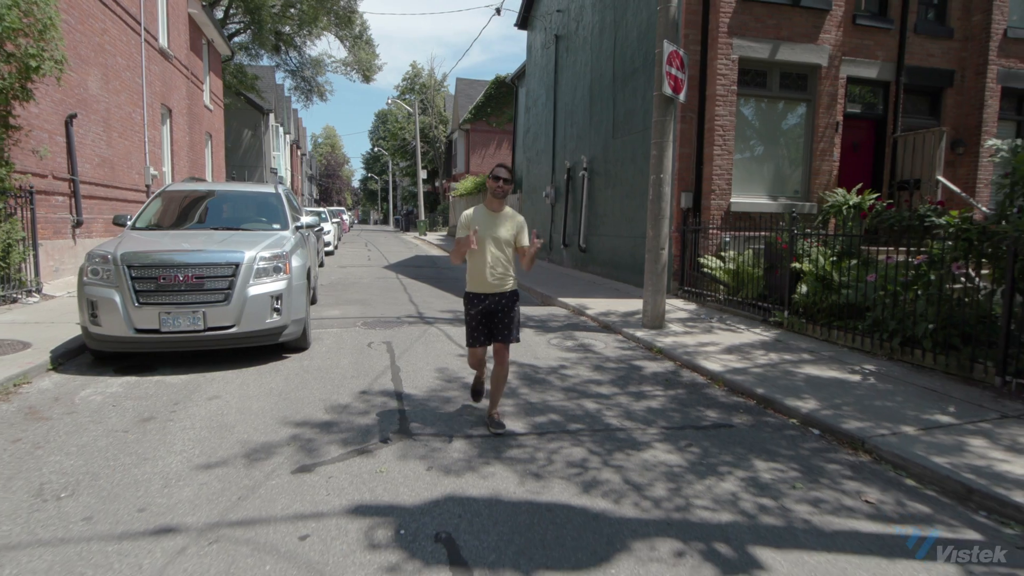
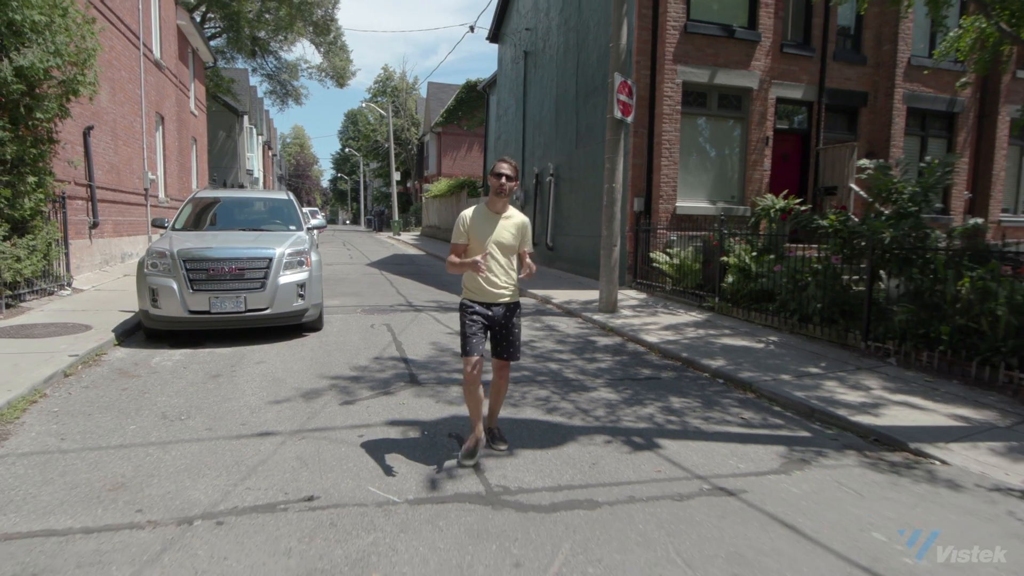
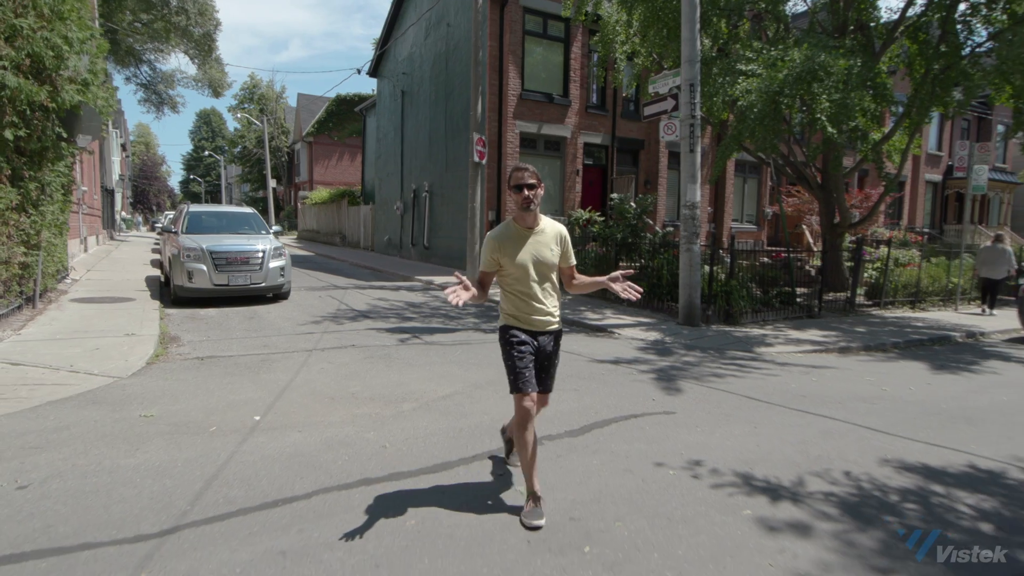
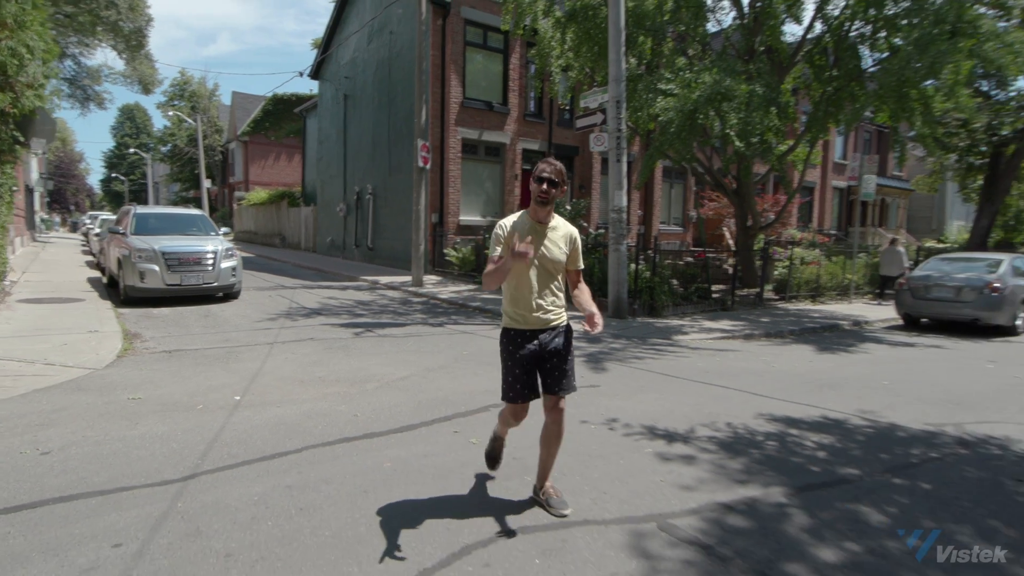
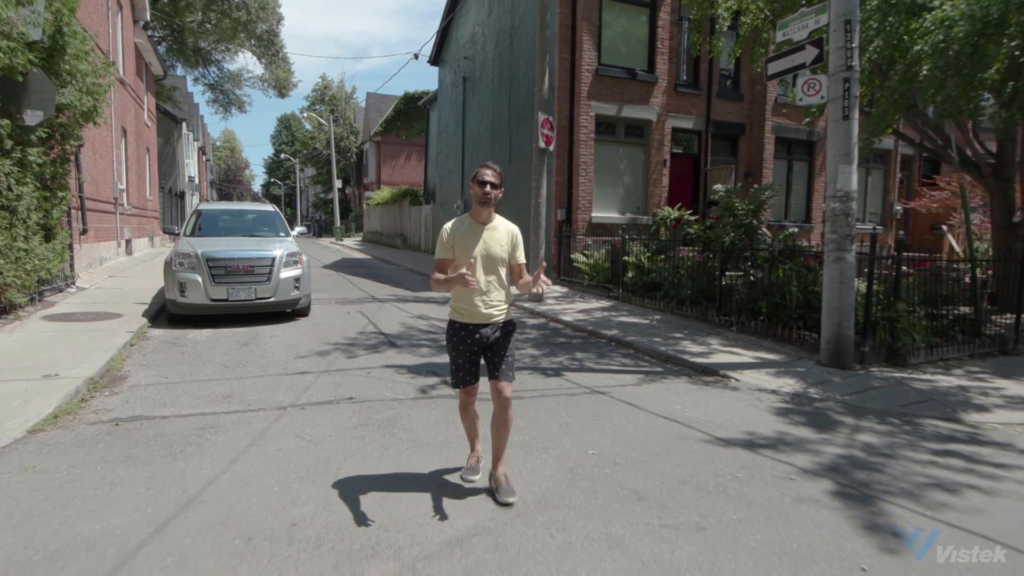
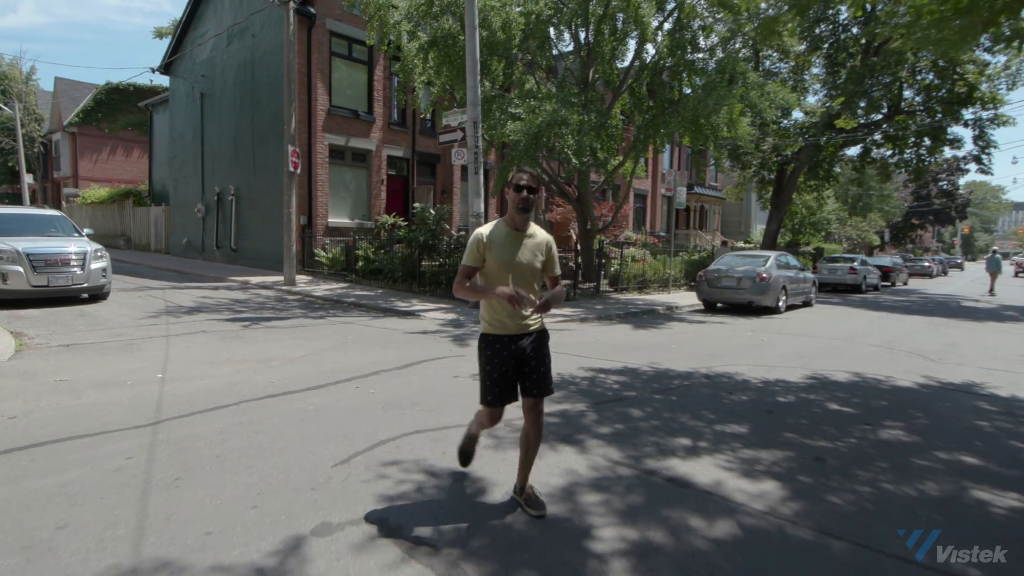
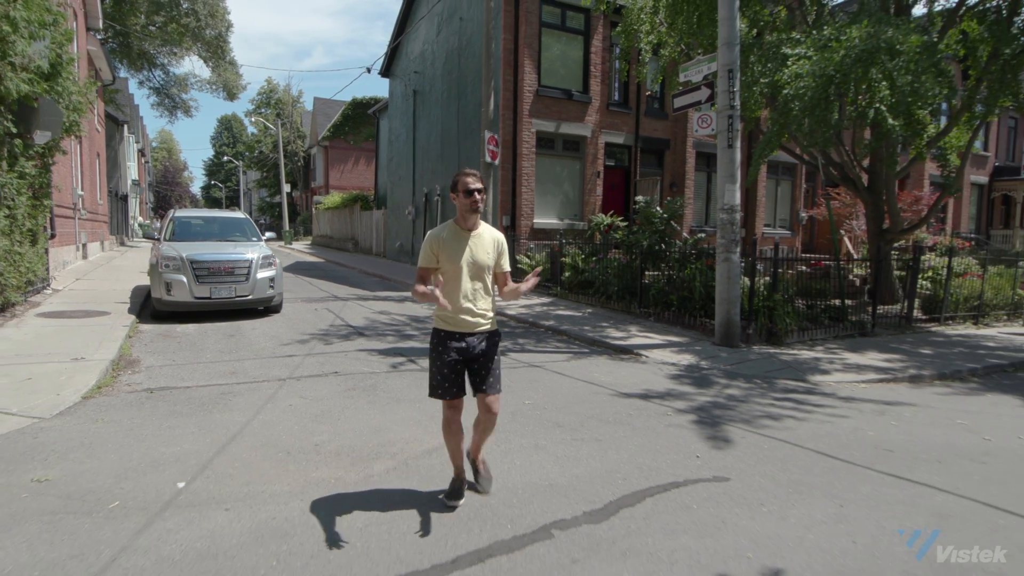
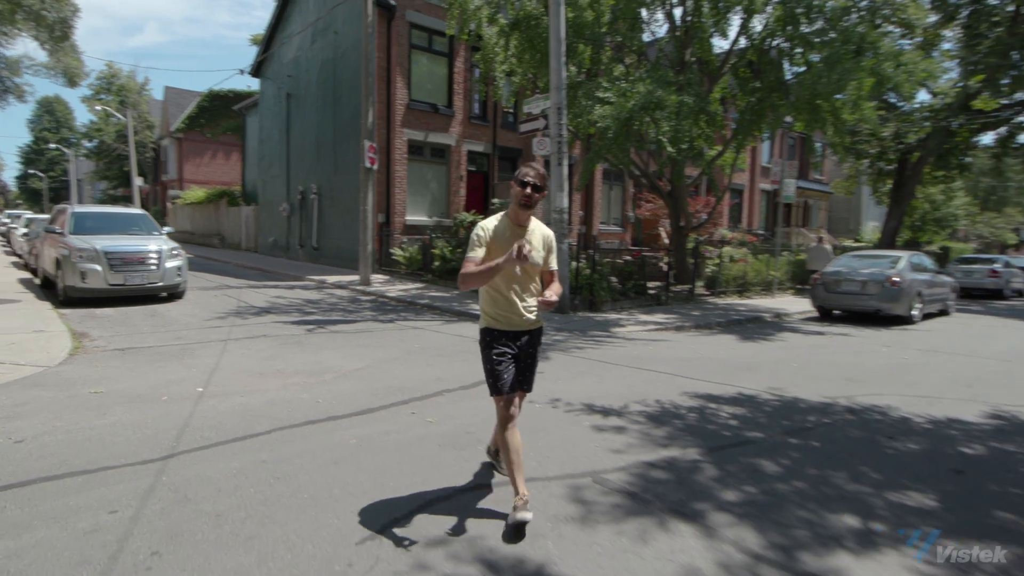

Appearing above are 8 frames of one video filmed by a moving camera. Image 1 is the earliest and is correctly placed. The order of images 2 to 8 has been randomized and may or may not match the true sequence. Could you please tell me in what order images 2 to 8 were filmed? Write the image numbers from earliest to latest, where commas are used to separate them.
2, 5, 7, 3, 4, 8, 6
